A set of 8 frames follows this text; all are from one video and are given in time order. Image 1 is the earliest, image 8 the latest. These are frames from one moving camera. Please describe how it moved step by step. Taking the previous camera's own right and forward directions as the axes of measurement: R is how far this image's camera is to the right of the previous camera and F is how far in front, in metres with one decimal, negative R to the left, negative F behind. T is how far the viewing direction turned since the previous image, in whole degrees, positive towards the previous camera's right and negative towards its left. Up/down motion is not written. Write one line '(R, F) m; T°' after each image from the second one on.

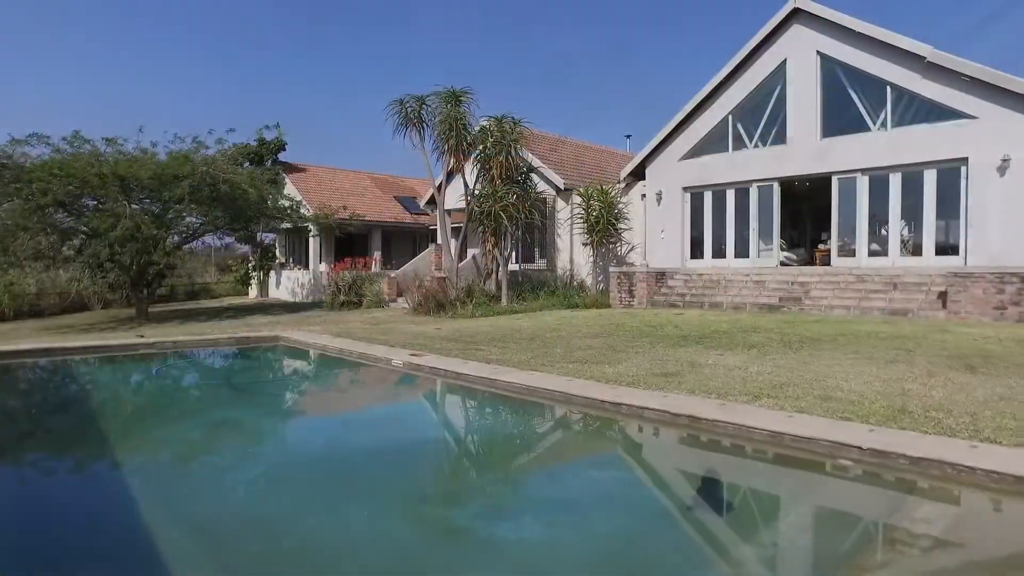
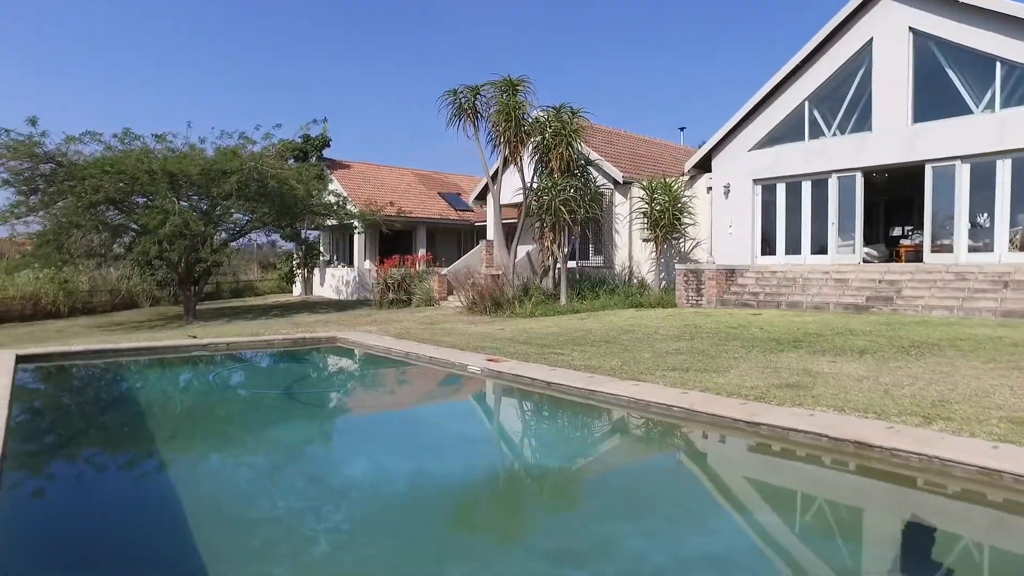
(-0.6, +0.8) m; -3°
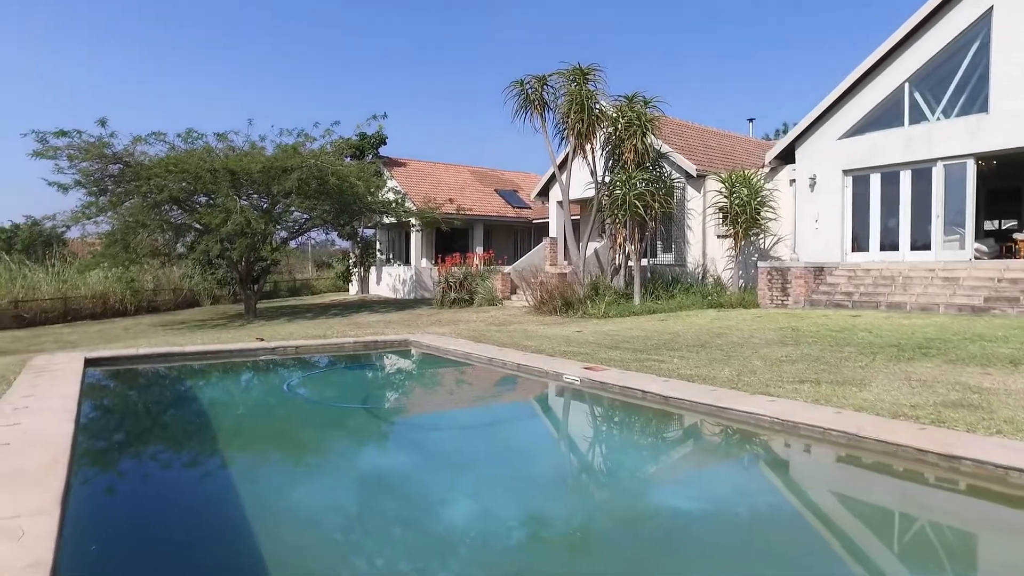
(-0.5, +0.7) m; -4°
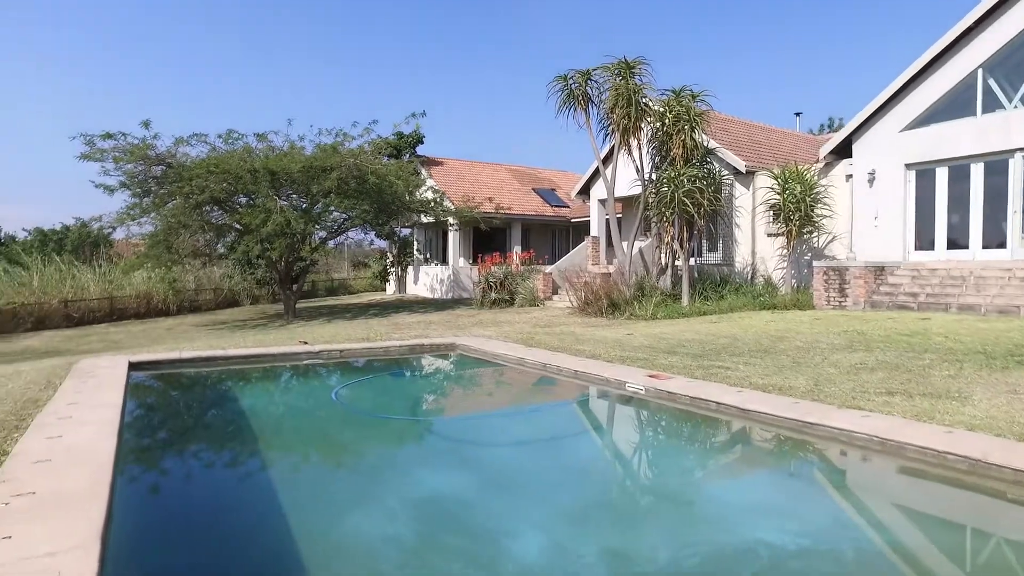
(-0.2, +0.4) m; -3°
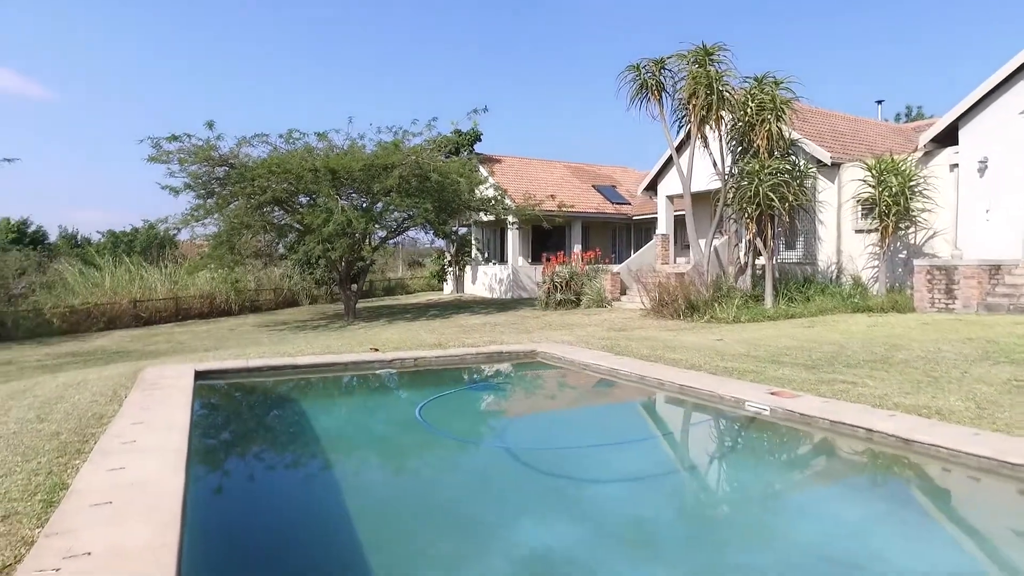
(-0.4, +0.7) m; -4°
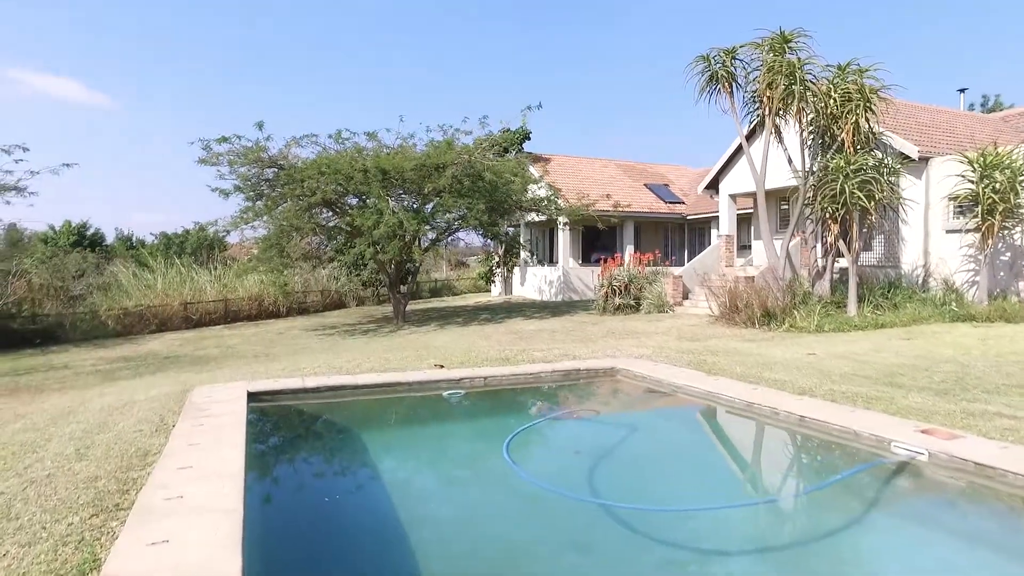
(-0.4, +0.8) m; -3°
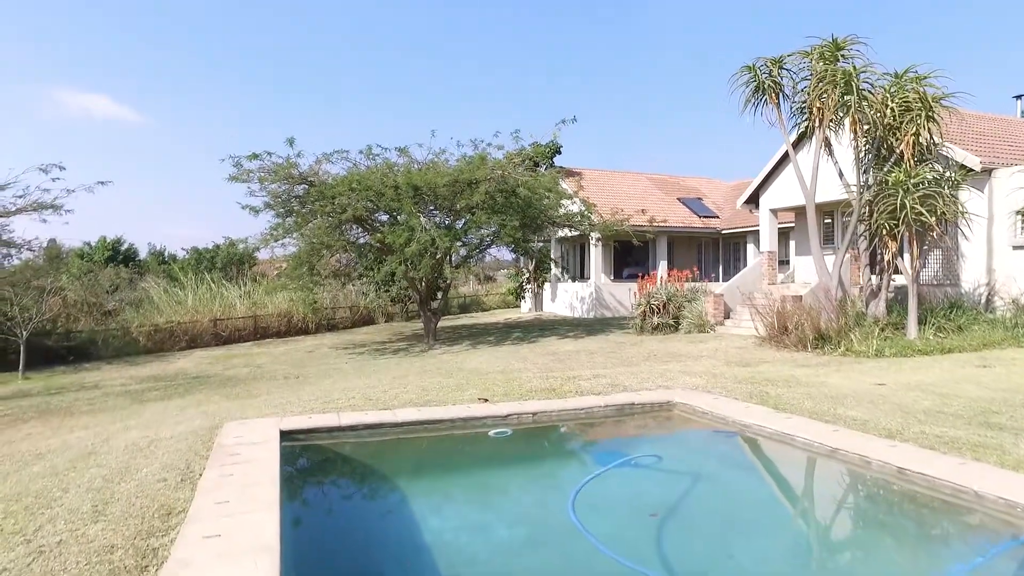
(-0.3, +0.5) m; -2°
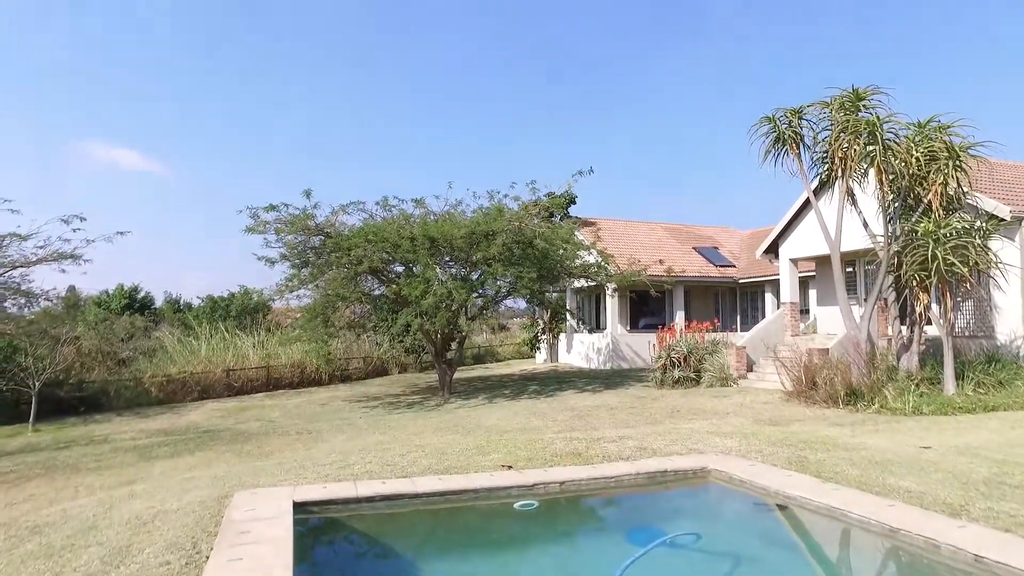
(-0.1, +0.3) m; -1°
